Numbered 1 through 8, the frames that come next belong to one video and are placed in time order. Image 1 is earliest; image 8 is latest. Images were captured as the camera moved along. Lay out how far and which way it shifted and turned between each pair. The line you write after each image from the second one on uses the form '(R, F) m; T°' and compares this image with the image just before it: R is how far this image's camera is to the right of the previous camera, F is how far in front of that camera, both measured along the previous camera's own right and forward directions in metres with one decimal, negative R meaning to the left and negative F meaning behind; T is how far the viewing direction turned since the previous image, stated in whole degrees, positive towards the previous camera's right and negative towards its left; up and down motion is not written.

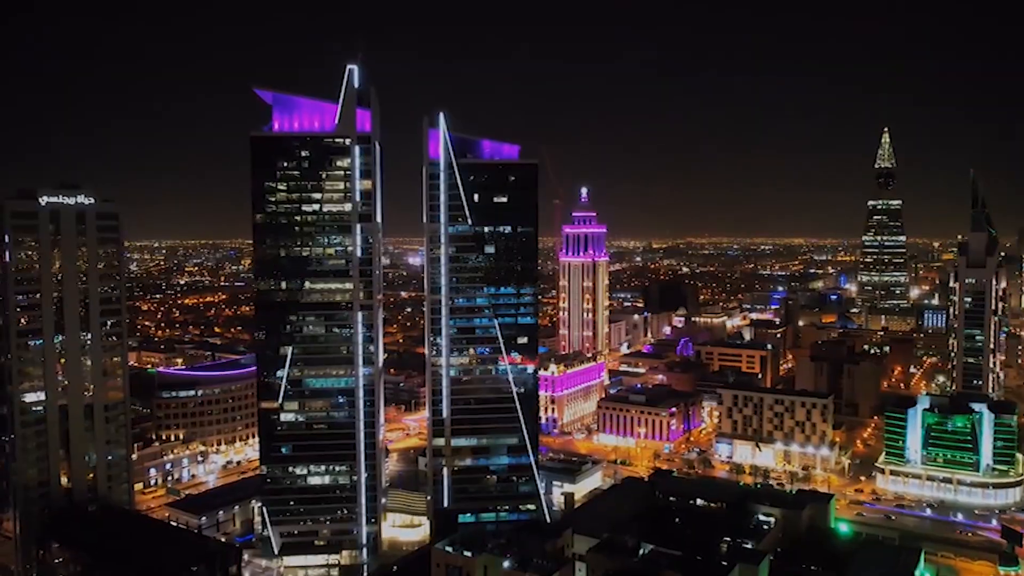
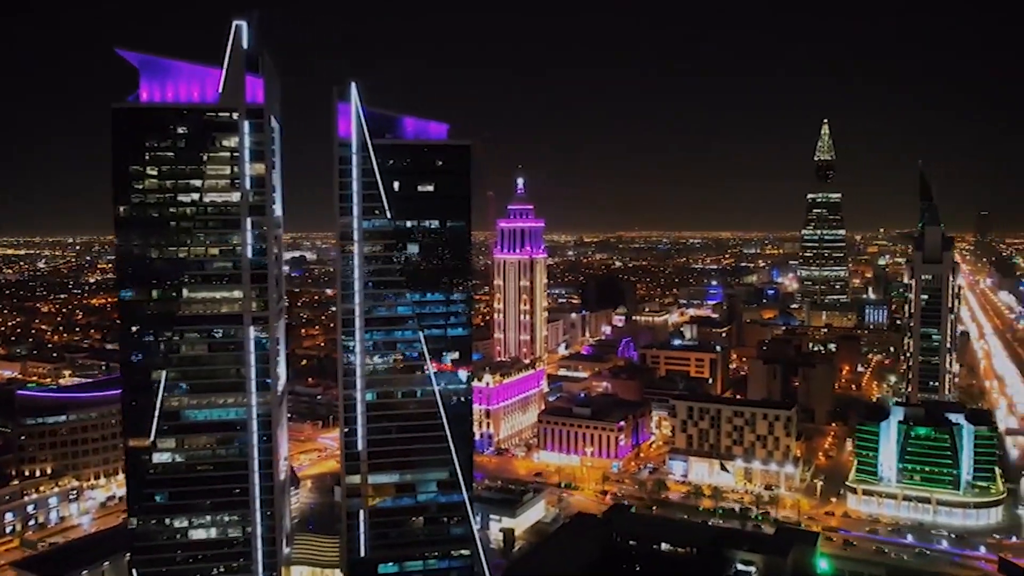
(+0.1, +3.7) m; +4°
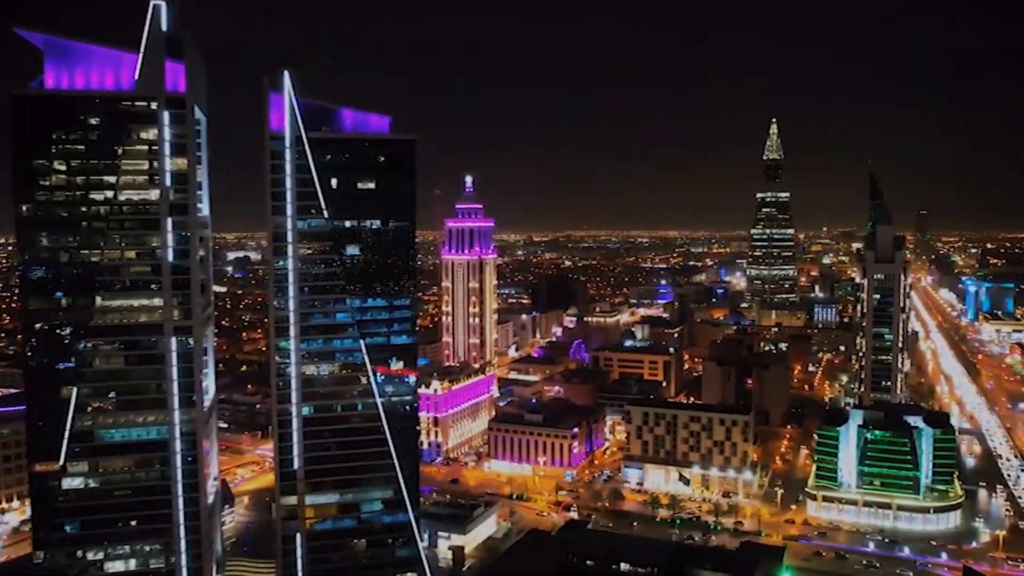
(0.0, +1.2) m; +3°
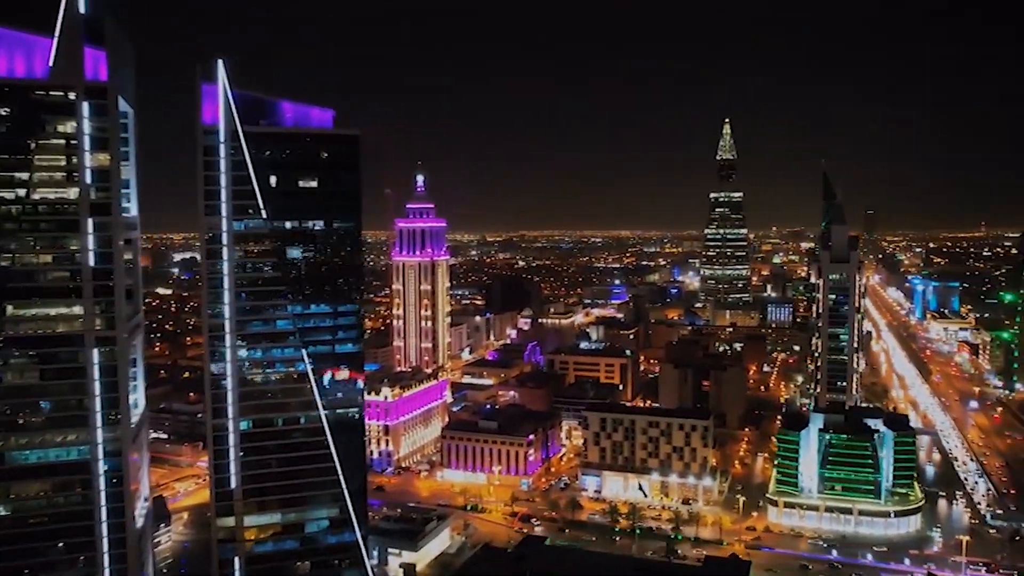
(0.0, +1.0) m; +3°
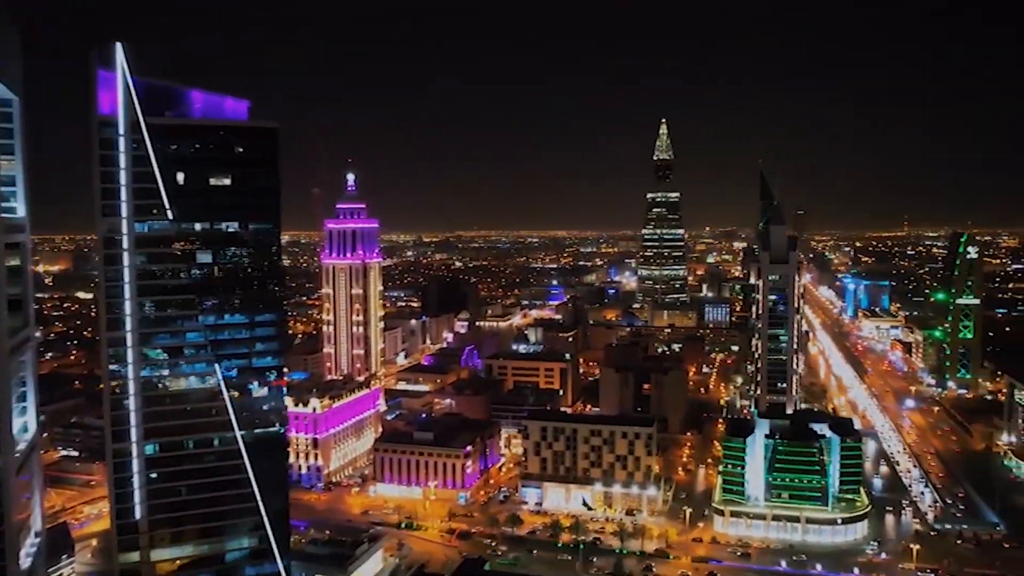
(0.0, +1.3) m; +4°
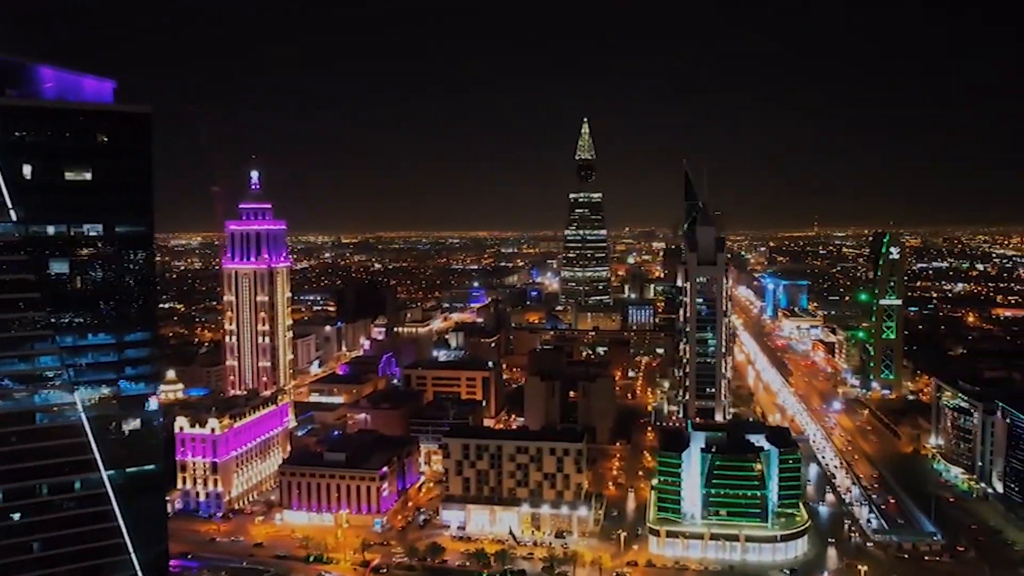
(+0.1, +1.9) m; +5°
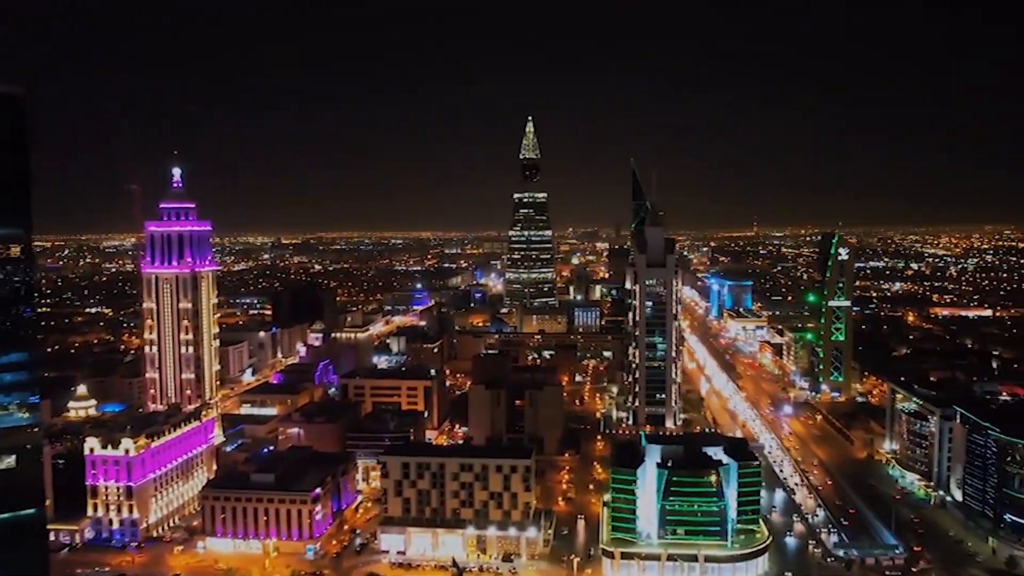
(0.0, +1.6) m; +4°
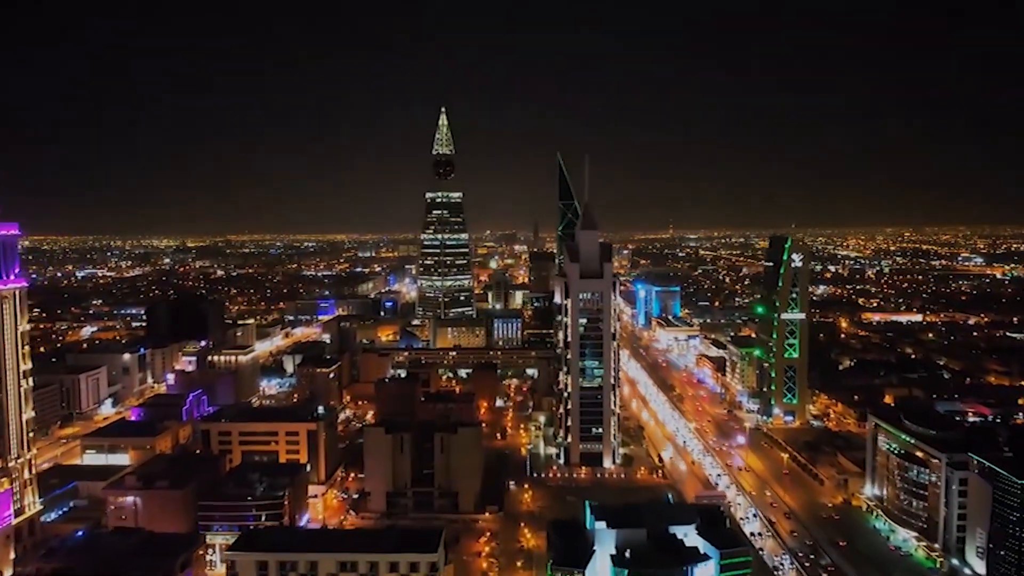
(+0.4, +6.1) m; +5°
